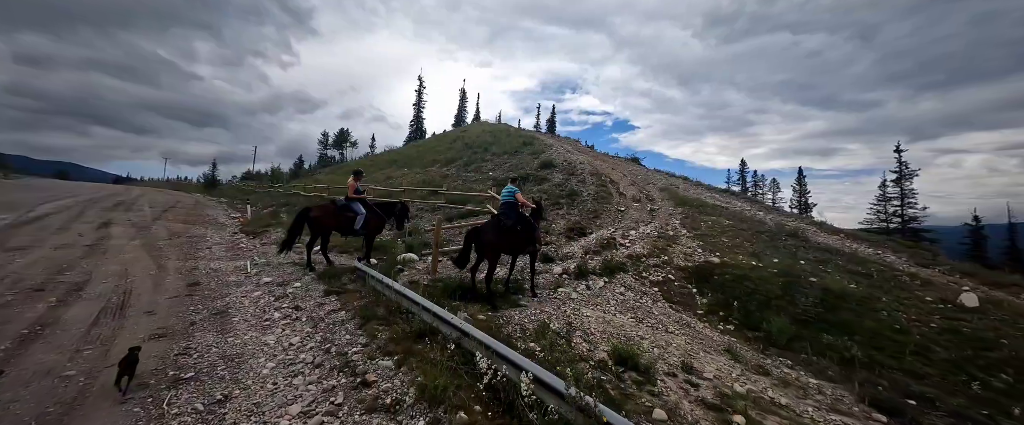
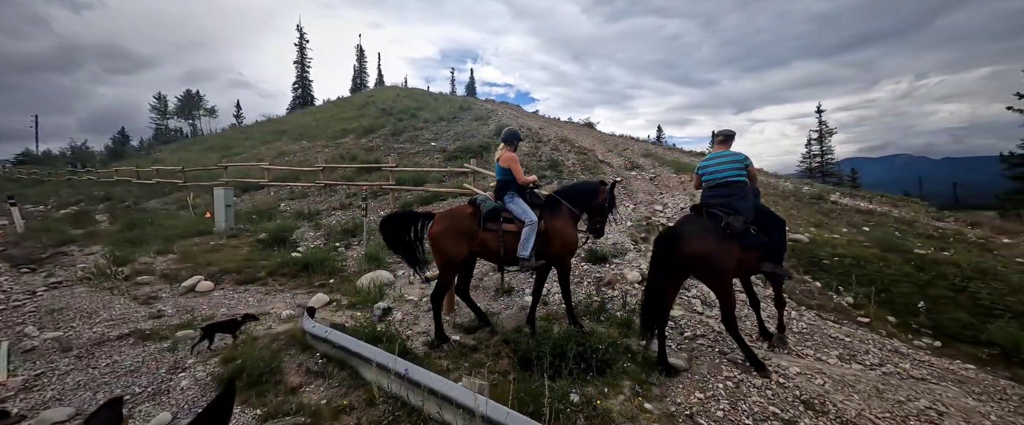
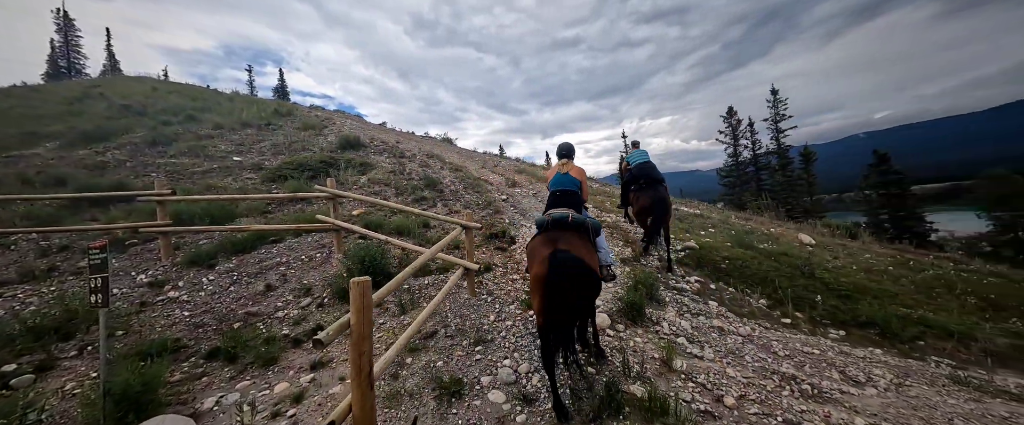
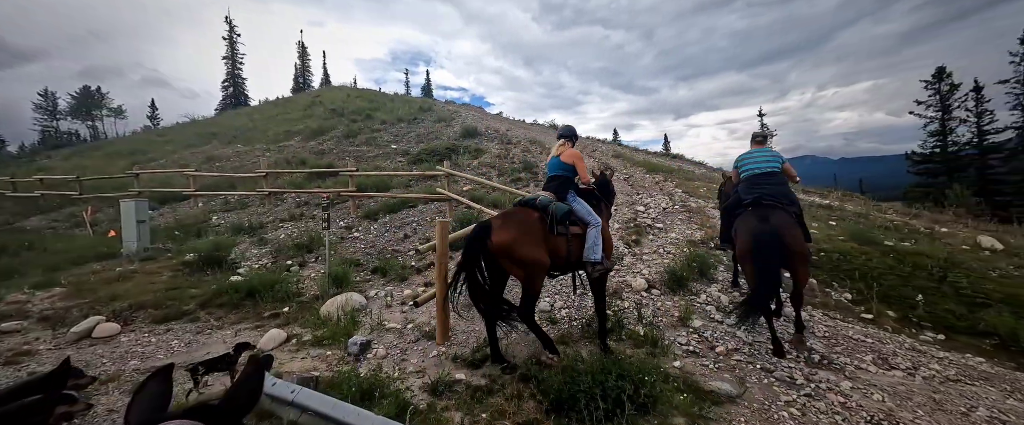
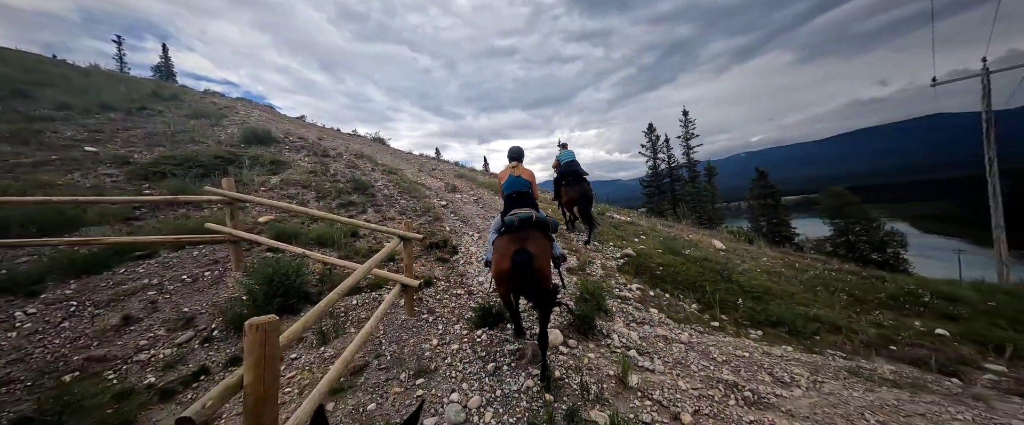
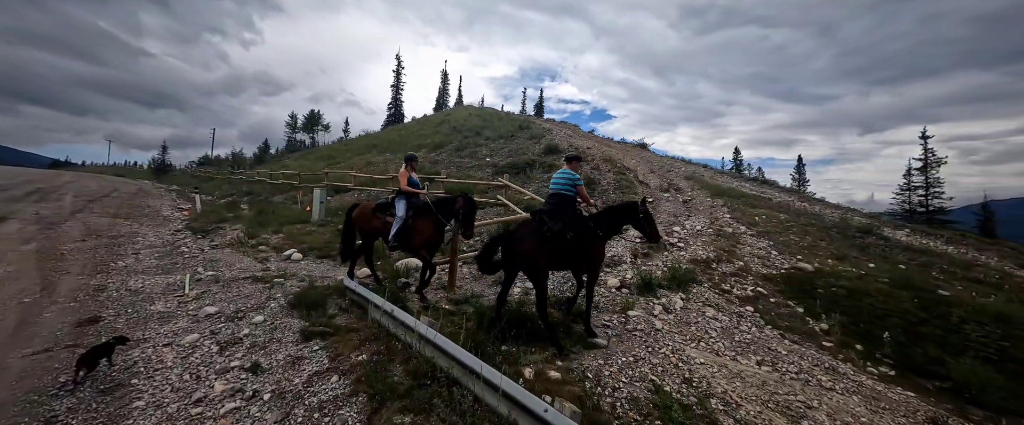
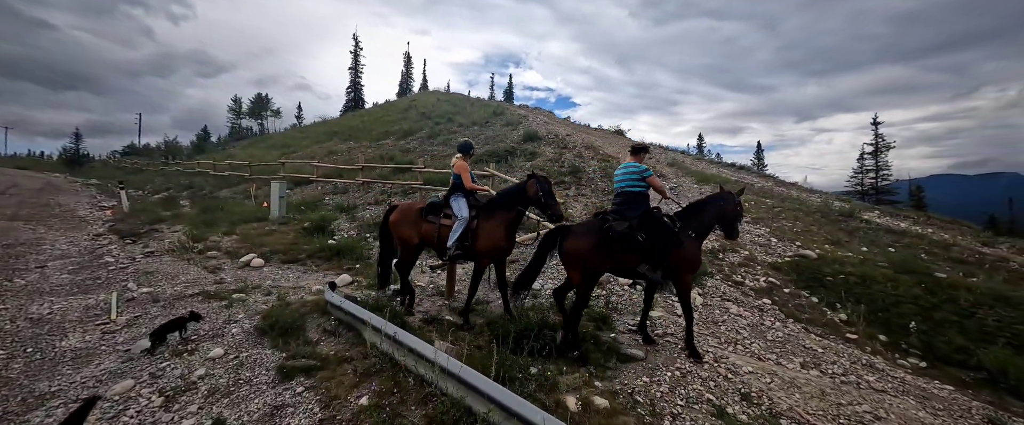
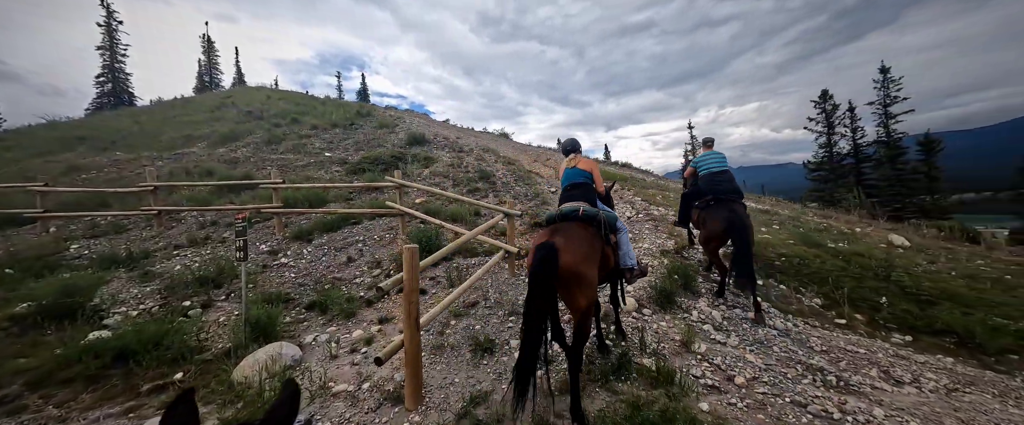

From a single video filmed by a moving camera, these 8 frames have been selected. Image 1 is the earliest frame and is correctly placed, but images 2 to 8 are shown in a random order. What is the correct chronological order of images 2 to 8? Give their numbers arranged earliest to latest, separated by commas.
6, 7, 2, 4, 8, 3, 5
